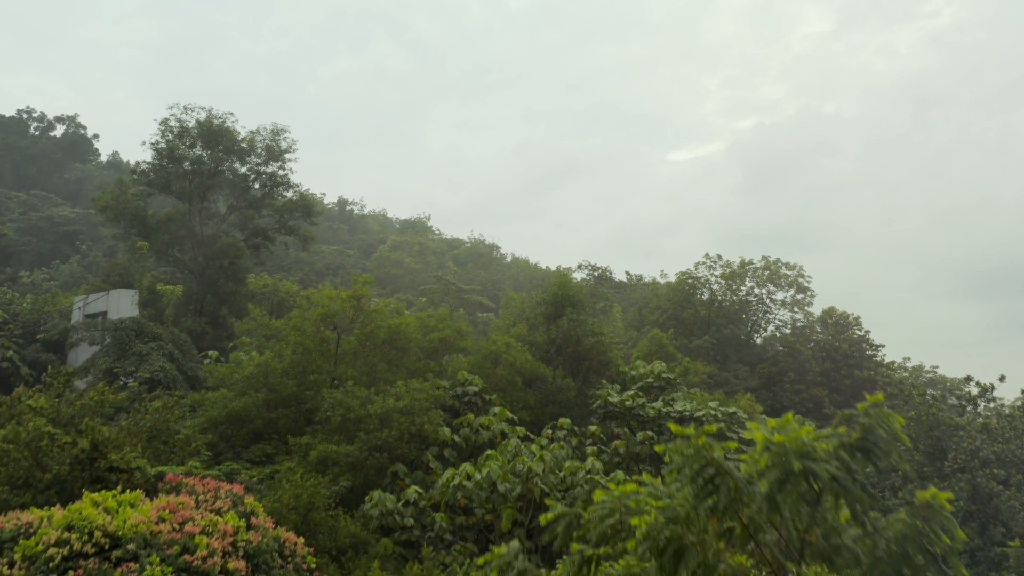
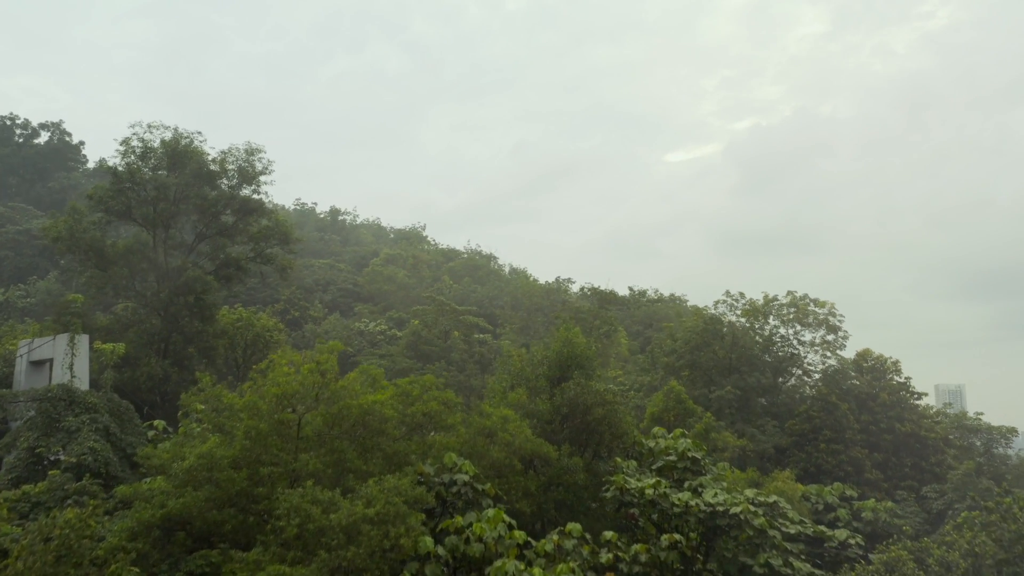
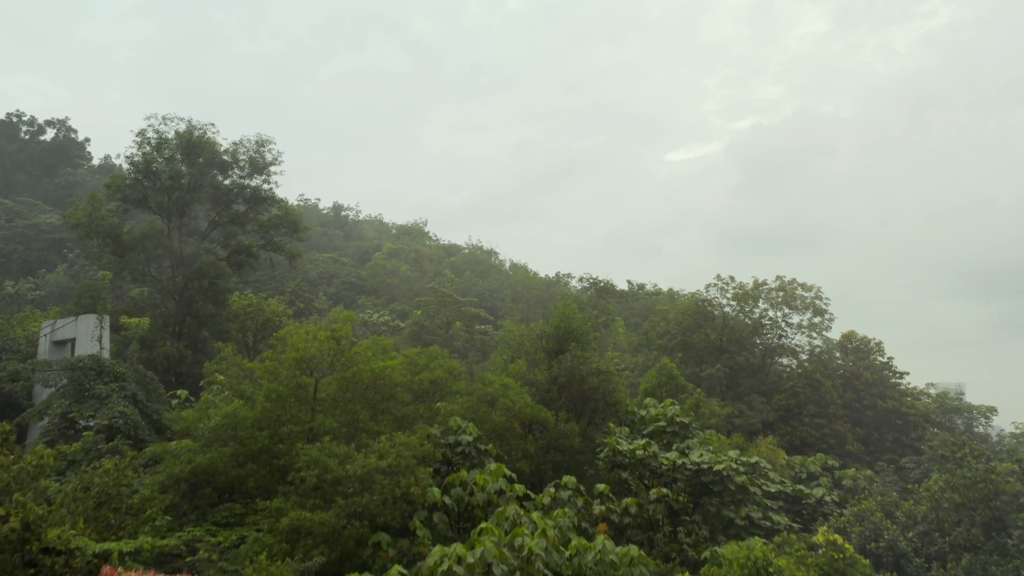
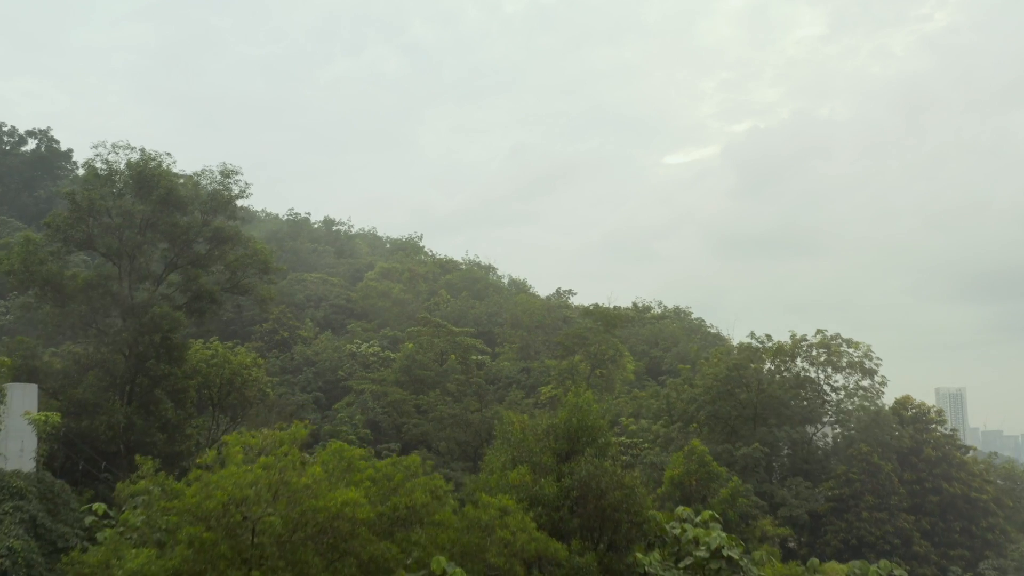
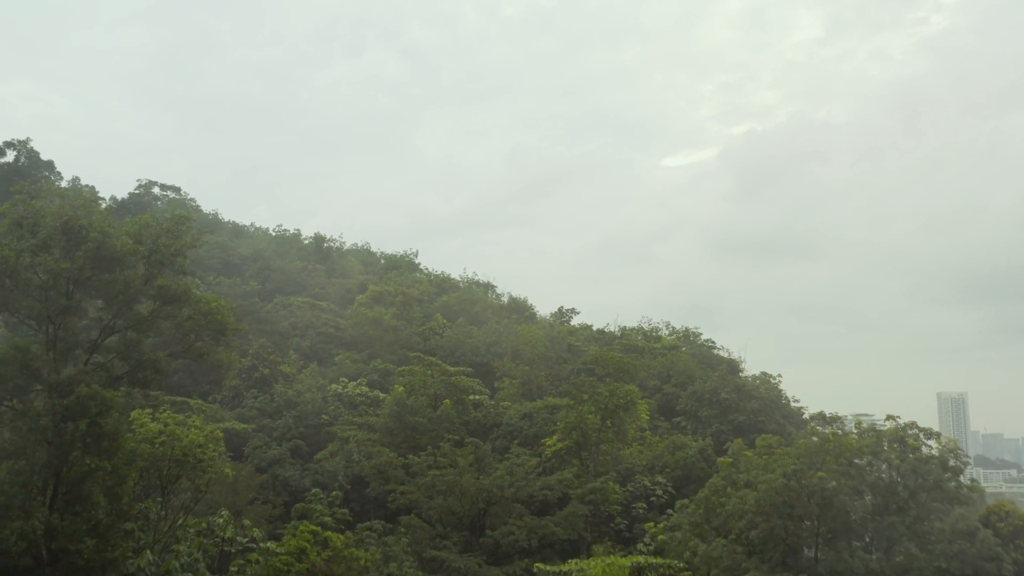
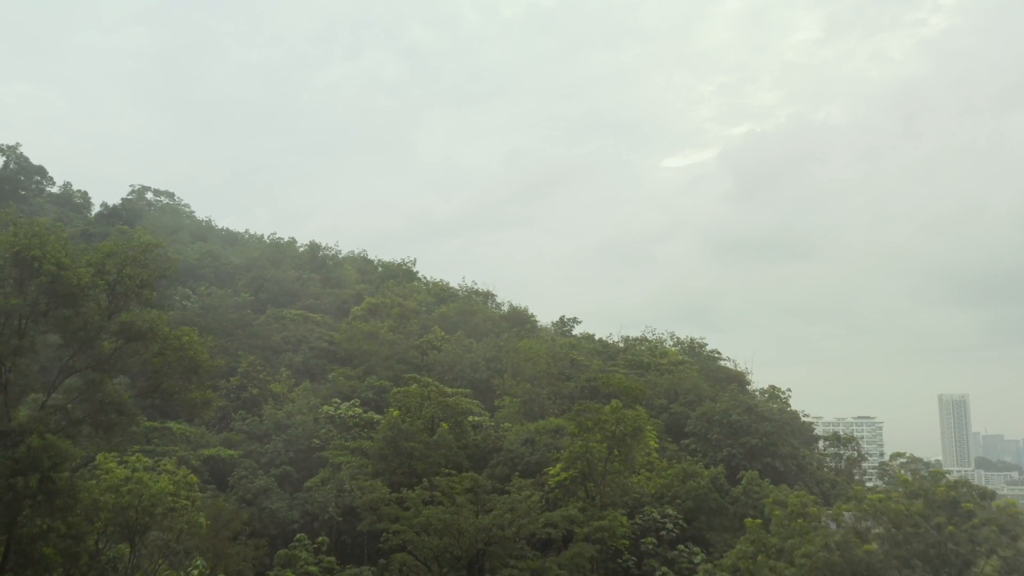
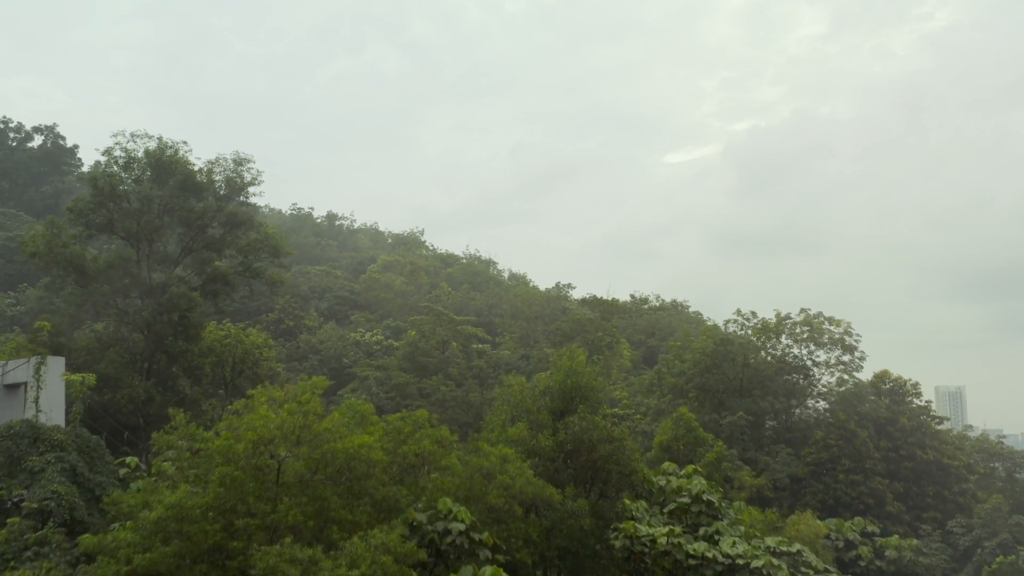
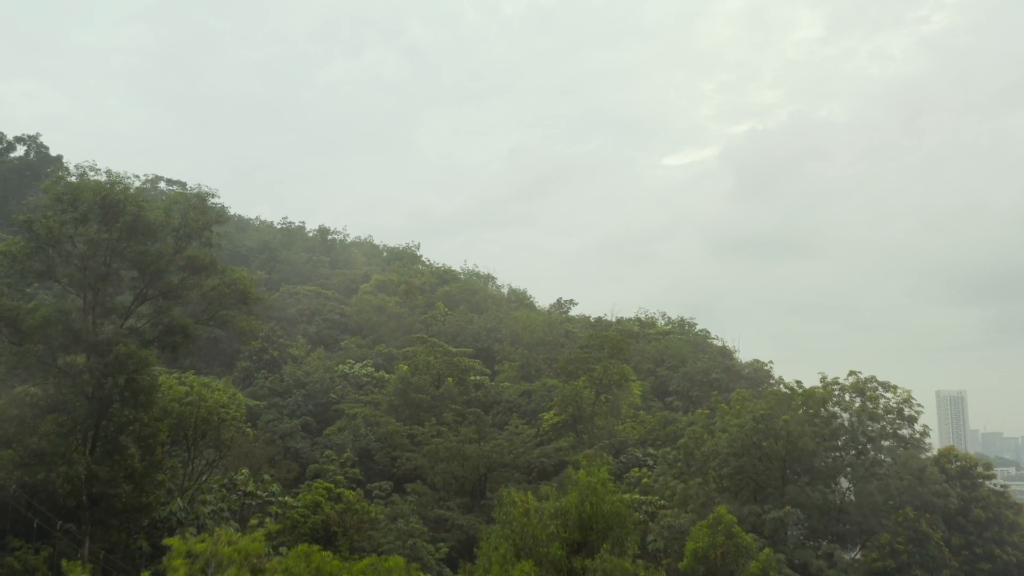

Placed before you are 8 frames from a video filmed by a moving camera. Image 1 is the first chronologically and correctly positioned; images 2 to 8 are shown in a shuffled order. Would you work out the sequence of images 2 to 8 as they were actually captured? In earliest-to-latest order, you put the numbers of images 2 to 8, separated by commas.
3, 2, 7, 4, 8, 5, 6
